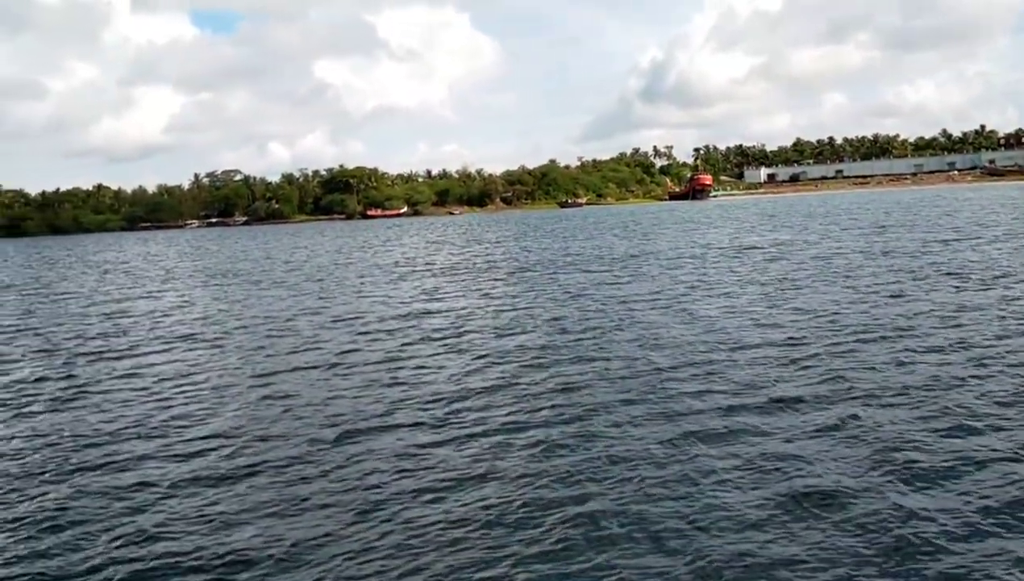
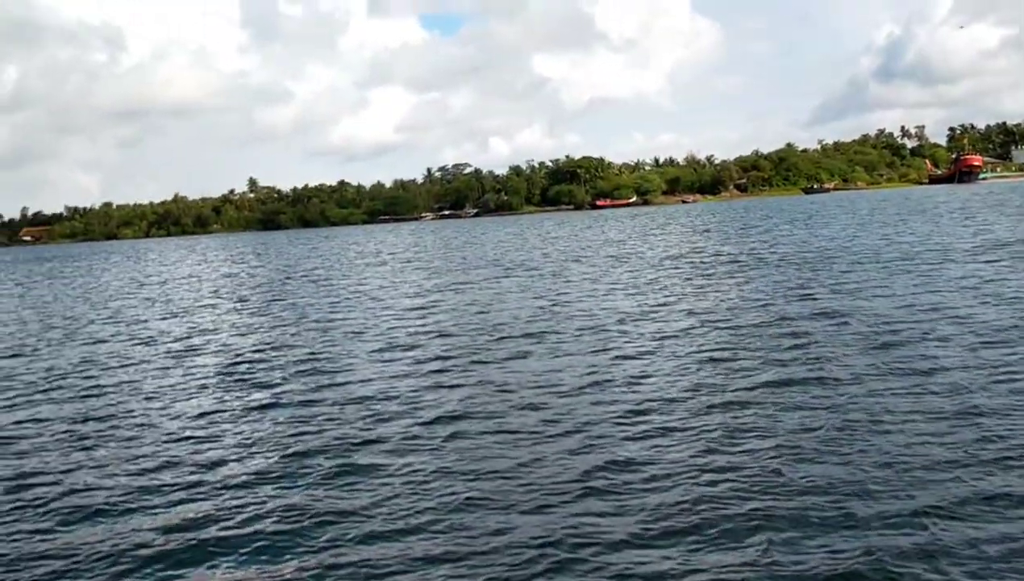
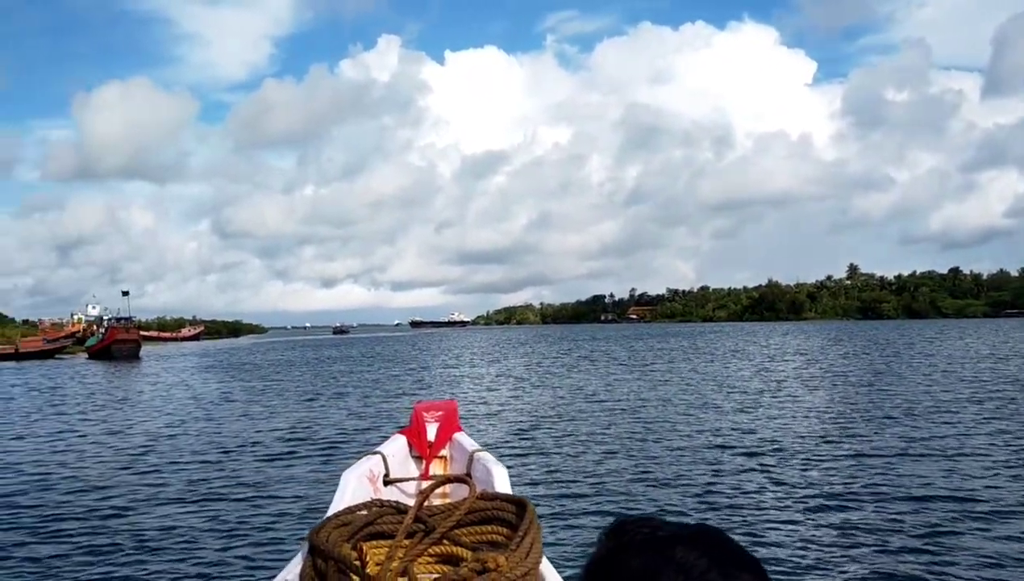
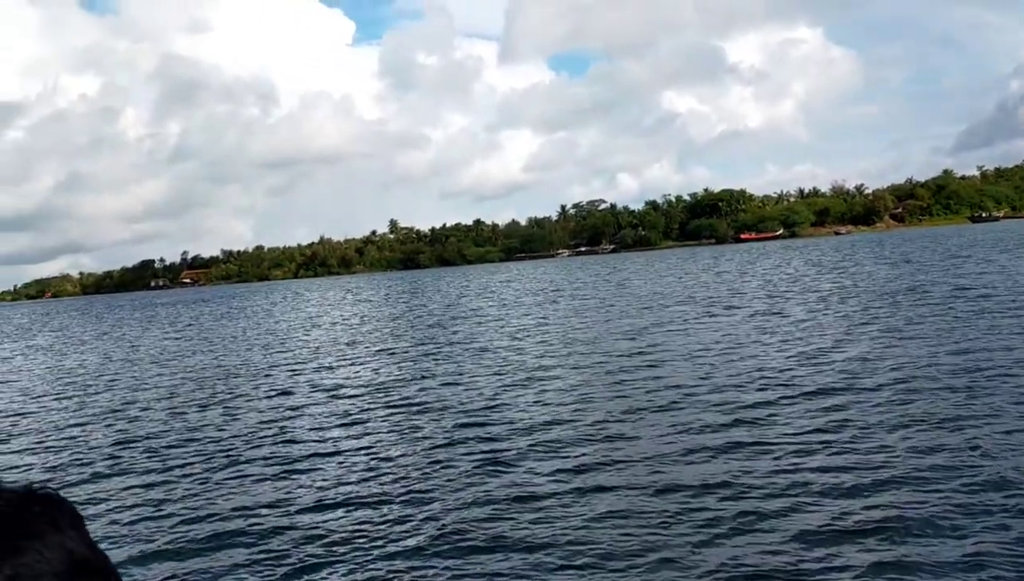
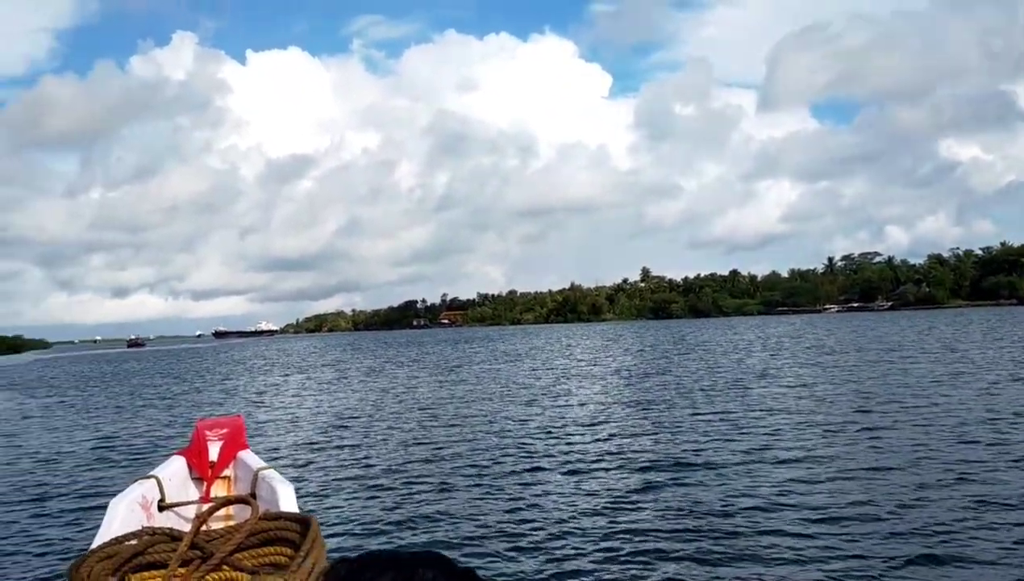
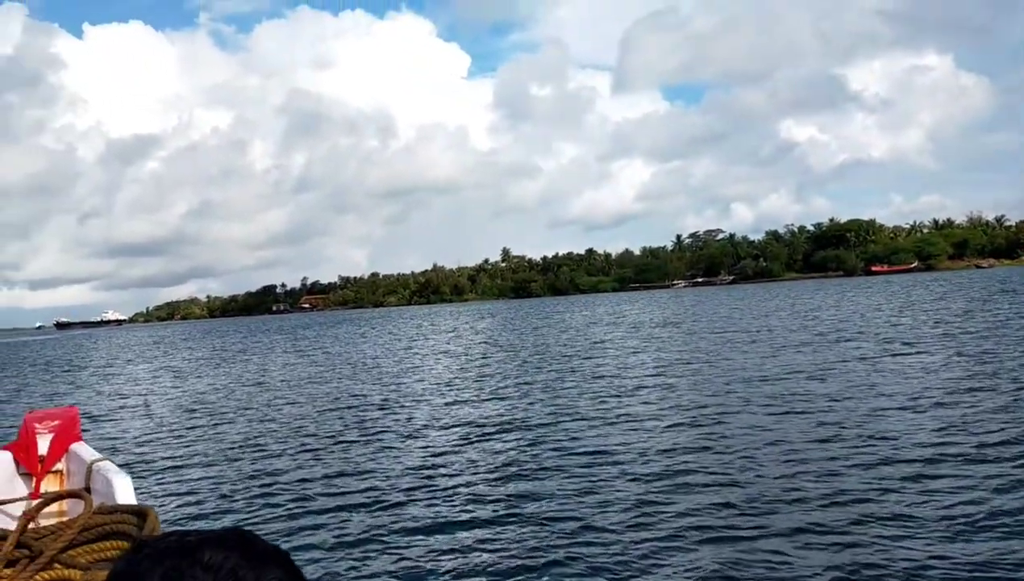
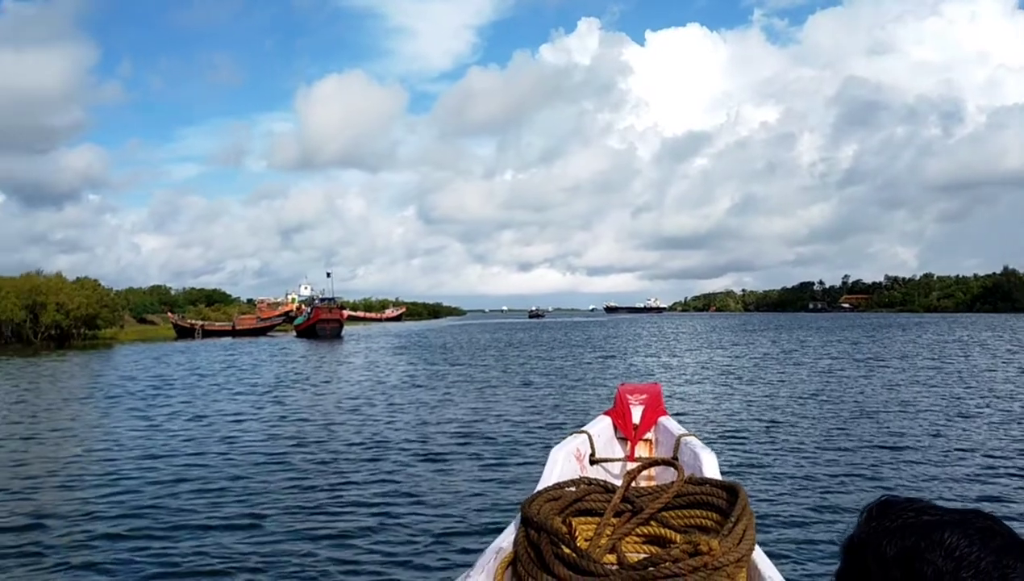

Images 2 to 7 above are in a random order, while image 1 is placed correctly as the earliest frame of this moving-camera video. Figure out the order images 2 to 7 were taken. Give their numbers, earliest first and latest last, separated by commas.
2, 4, 6, 5, 3, 7
